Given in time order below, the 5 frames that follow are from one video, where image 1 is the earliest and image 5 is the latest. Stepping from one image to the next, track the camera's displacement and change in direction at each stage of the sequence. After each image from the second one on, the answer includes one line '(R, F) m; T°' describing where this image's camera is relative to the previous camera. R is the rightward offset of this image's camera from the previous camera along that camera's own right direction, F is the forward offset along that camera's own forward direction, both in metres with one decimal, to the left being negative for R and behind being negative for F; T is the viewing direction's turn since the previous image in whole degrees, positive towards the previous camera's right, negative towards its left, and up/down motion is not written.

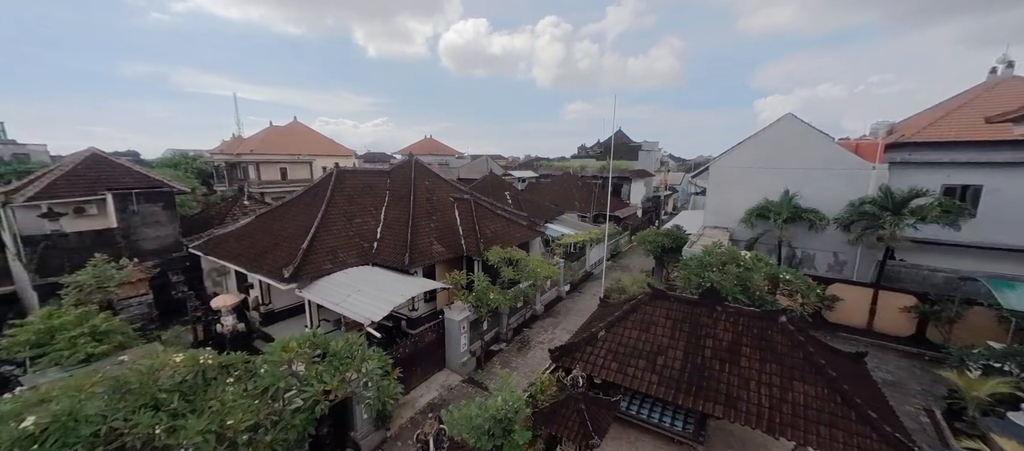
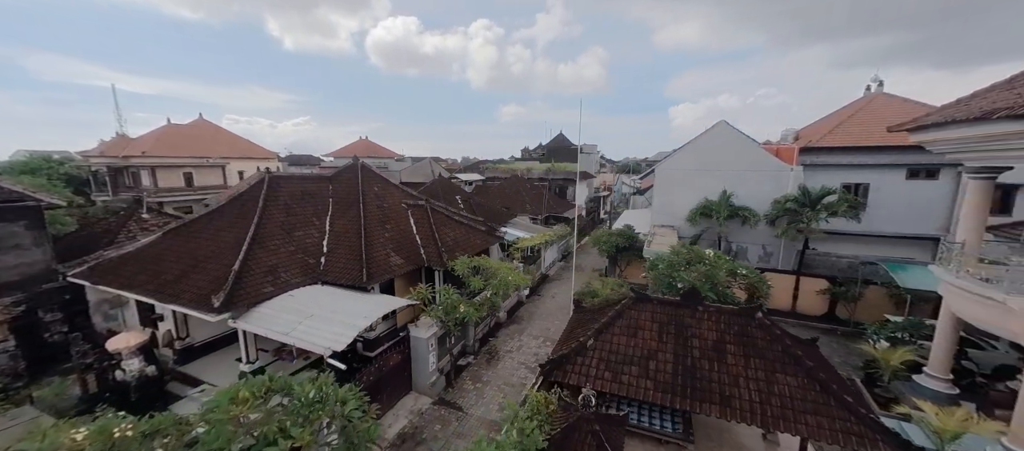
(-0.9, +0.5) m; +10°
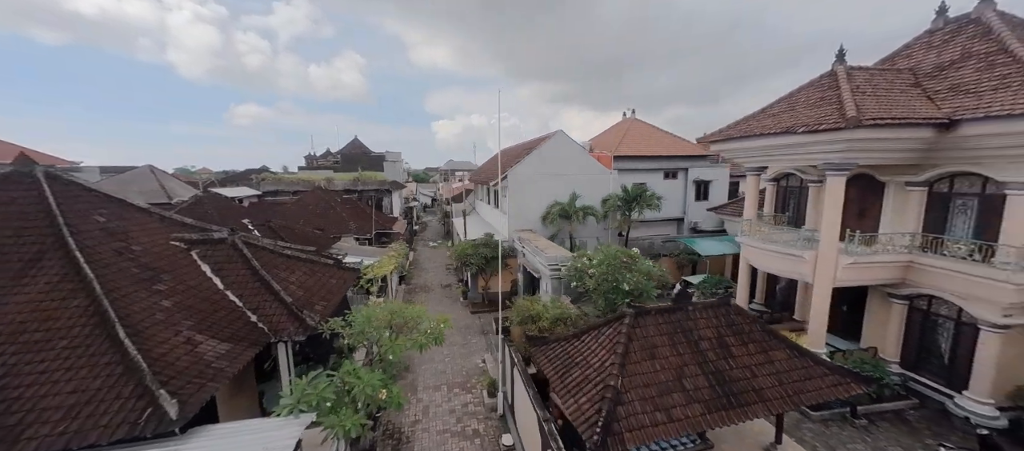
(-2.9, +3.4) m; +36°
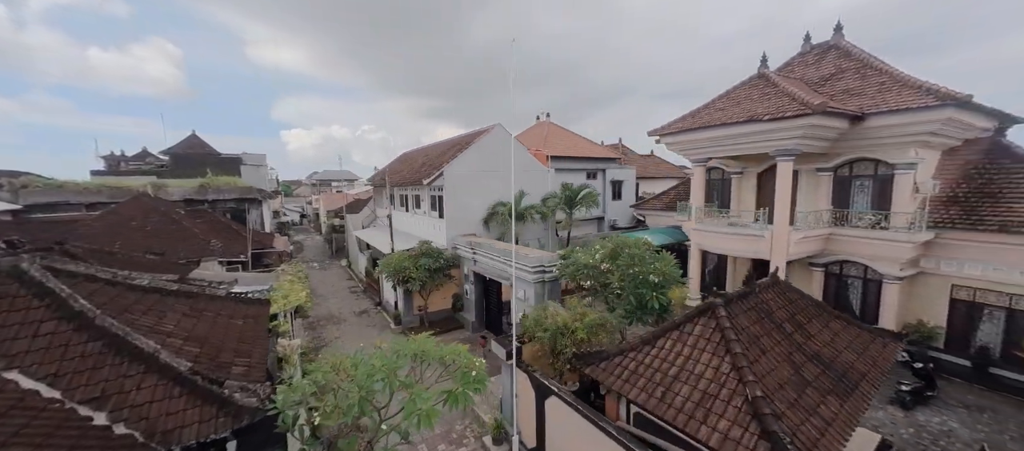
(-2.6, +2.5) m; +21°
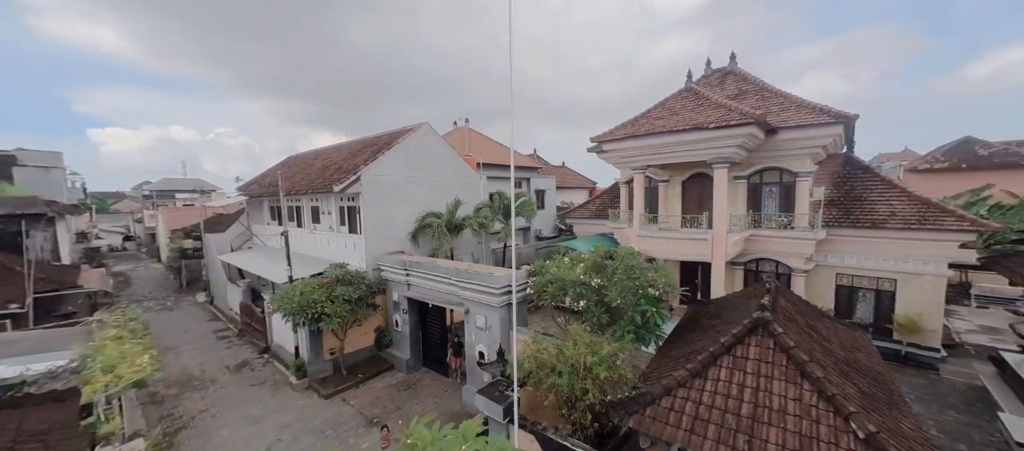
(-1.4, +1.9) m; +17°
